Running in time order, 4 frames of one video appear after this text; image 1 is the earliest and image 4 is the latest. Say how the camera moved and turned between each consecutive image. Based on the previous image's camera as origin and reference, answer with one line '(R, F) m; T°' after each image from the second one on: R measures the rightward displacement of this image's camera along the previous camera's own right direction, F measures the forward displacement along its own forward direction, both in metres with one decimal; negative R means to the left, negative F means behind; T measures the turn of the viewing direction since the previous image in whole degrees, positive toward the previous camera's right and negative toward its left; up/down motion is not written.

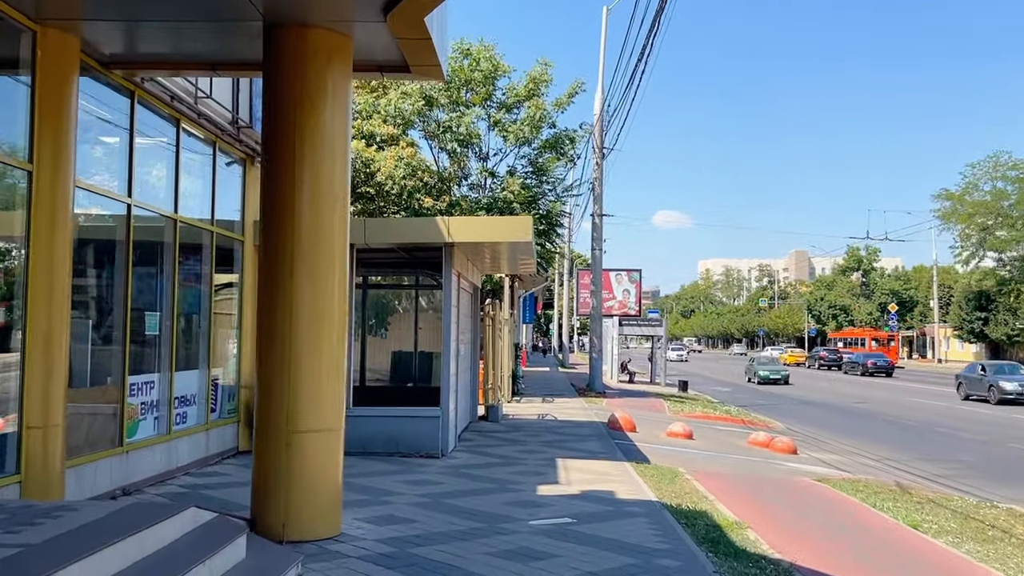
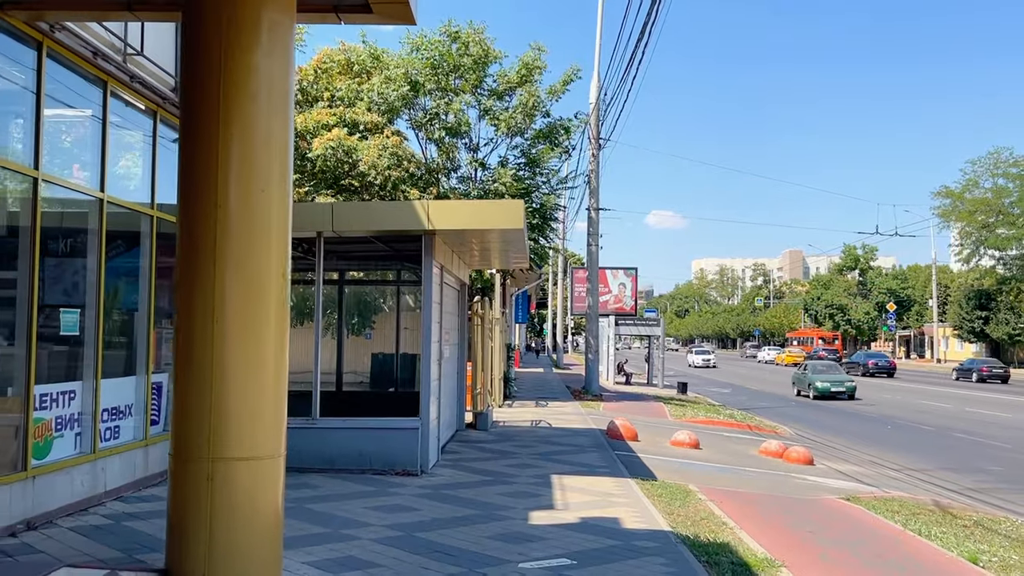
(+0.1, +1.4) m; 0°
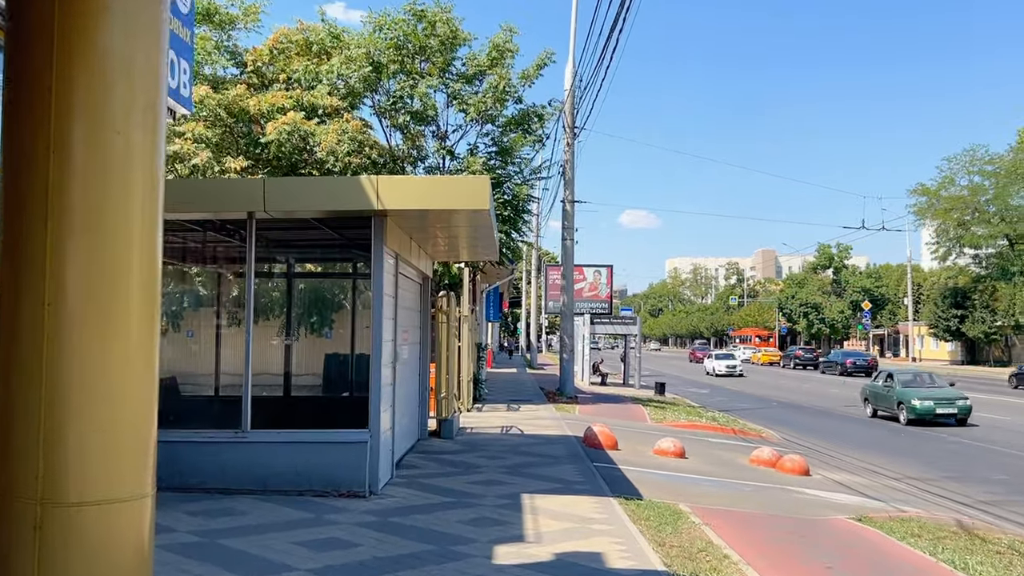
(+0.1, +1.4) m; +2°
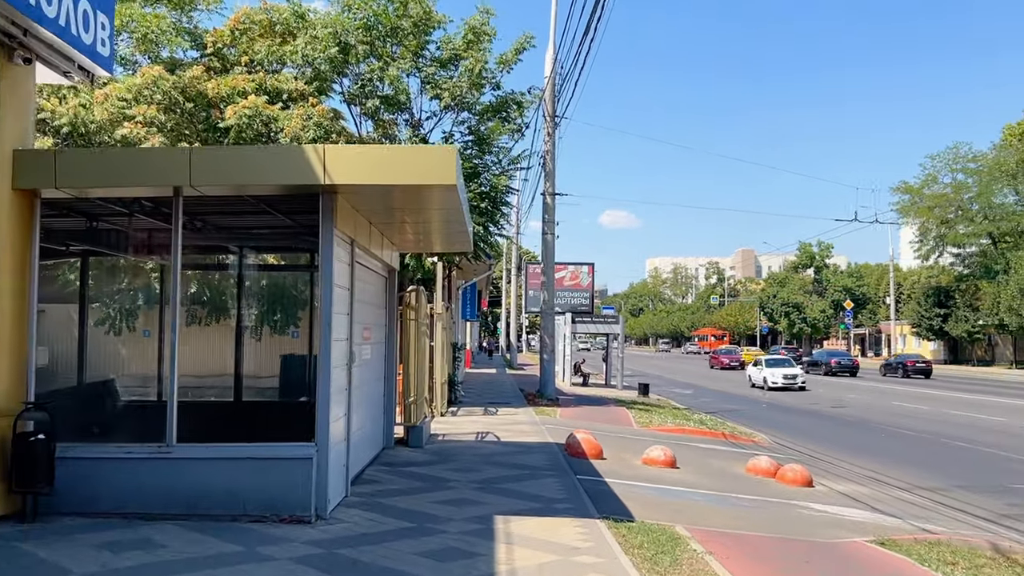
(+0.1, +1.2) m; +1°
